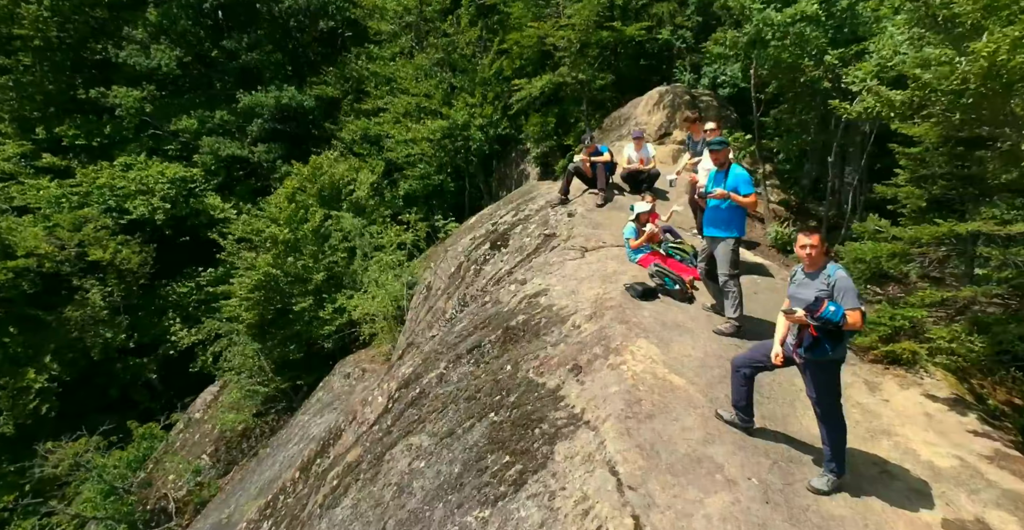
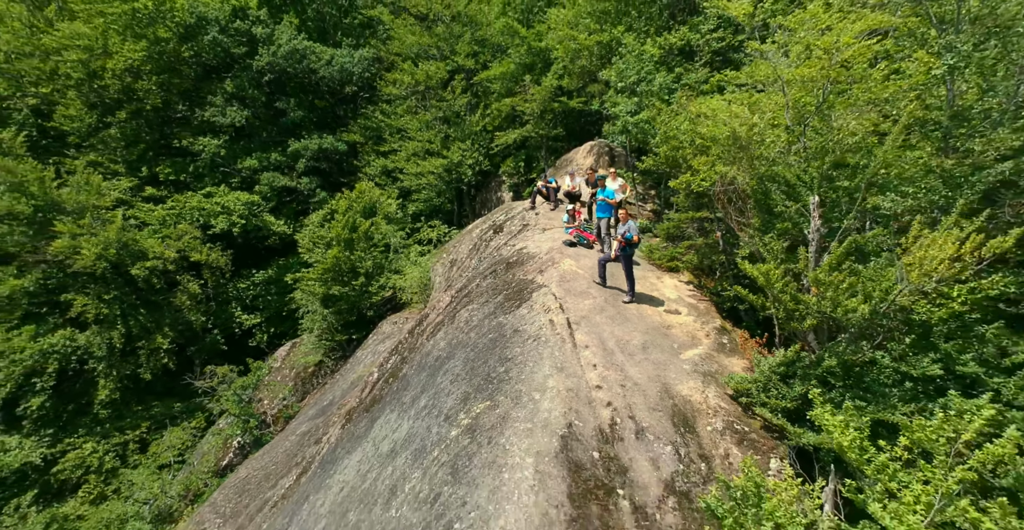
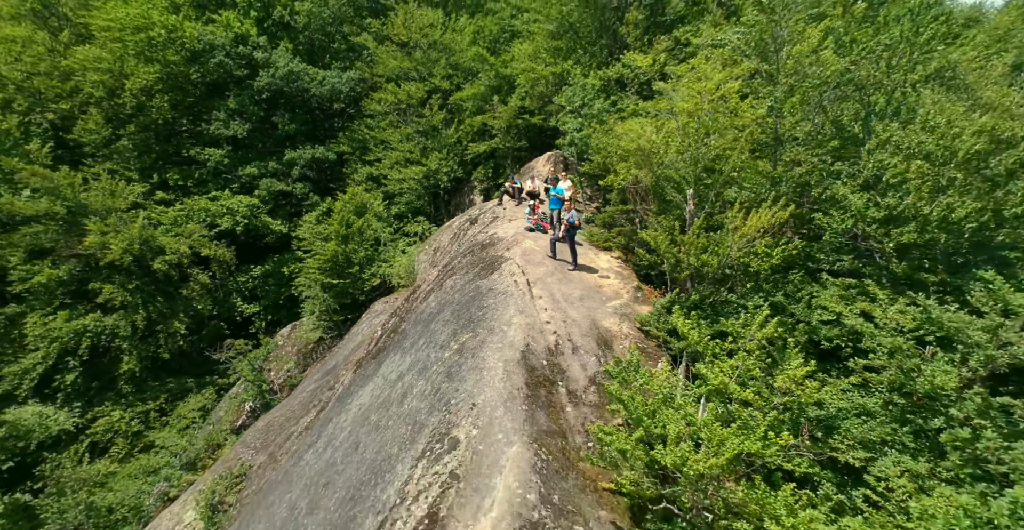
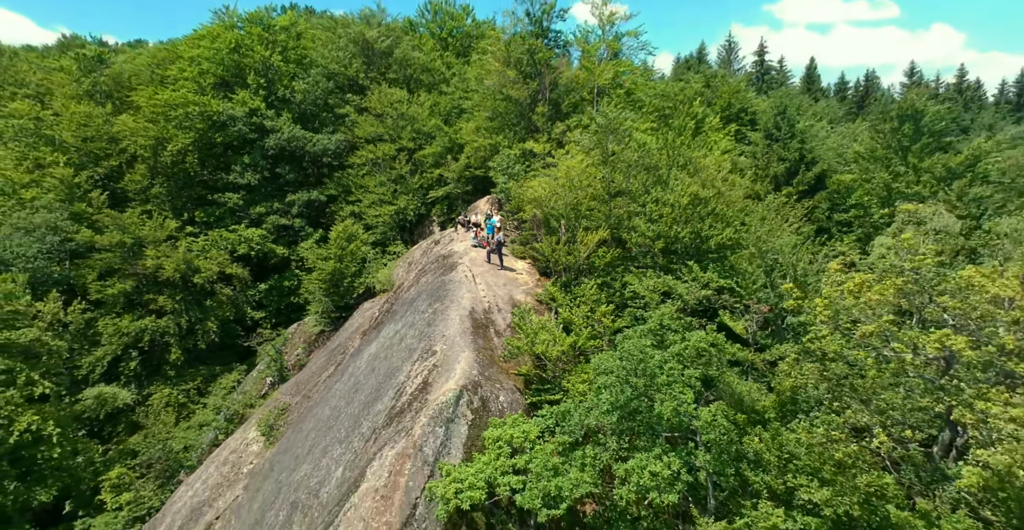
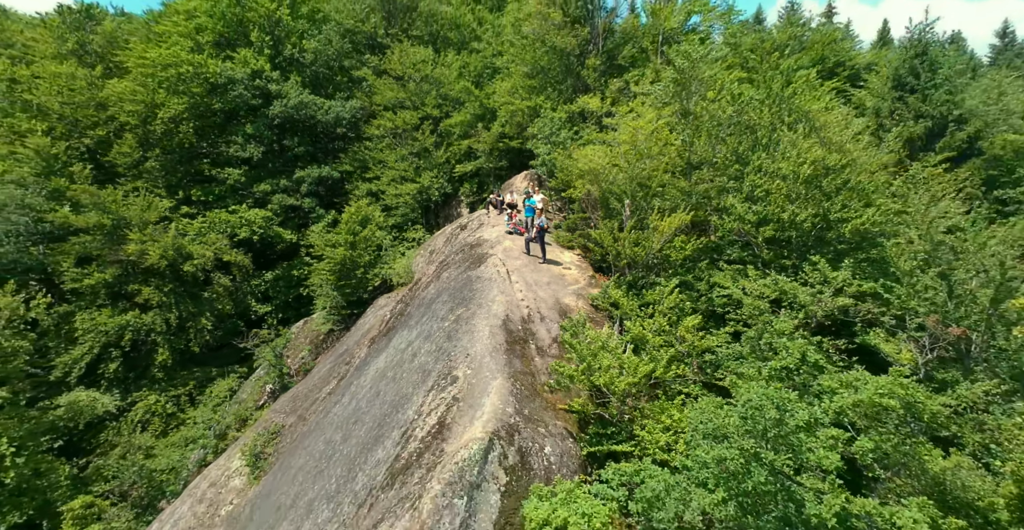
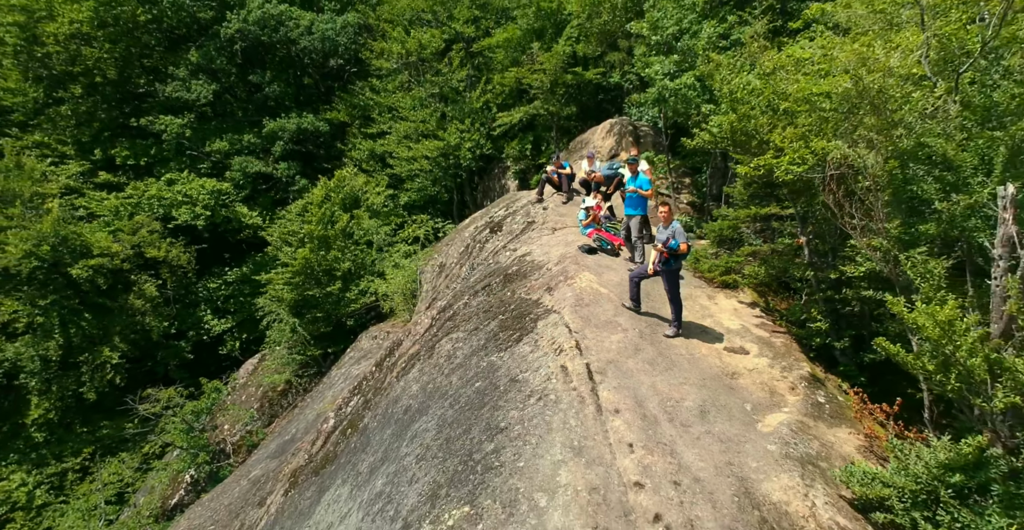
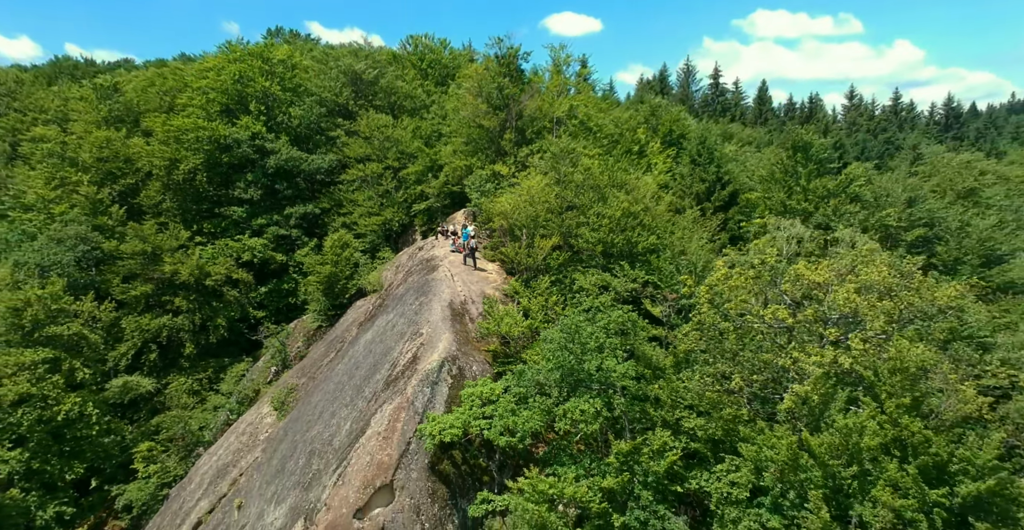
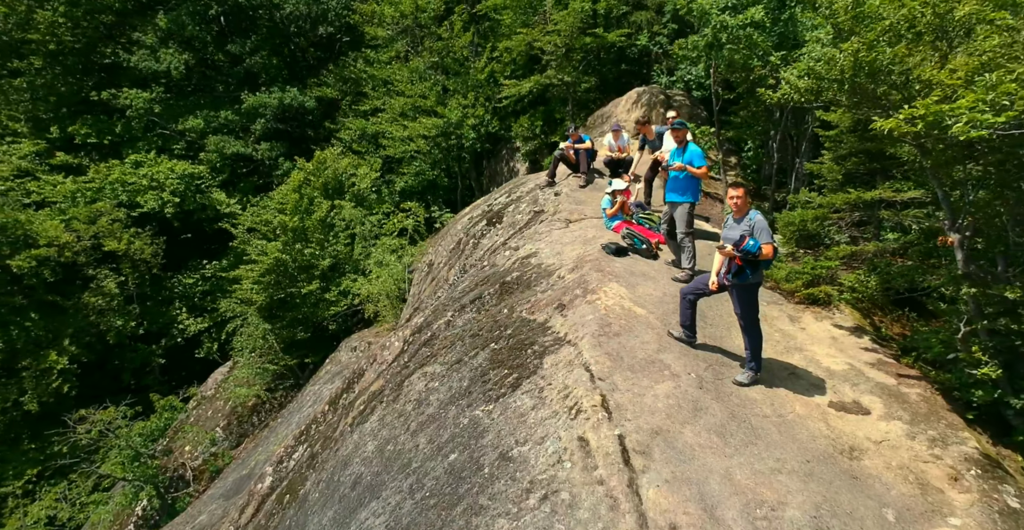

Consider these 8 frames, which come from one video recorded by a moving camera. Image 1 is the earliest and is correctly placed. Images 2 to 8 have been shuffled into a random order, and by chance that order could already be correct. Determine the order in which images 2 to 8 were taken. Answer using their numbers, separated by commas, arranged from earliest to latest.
8, 6, 2, 3, 5, 4, 7
